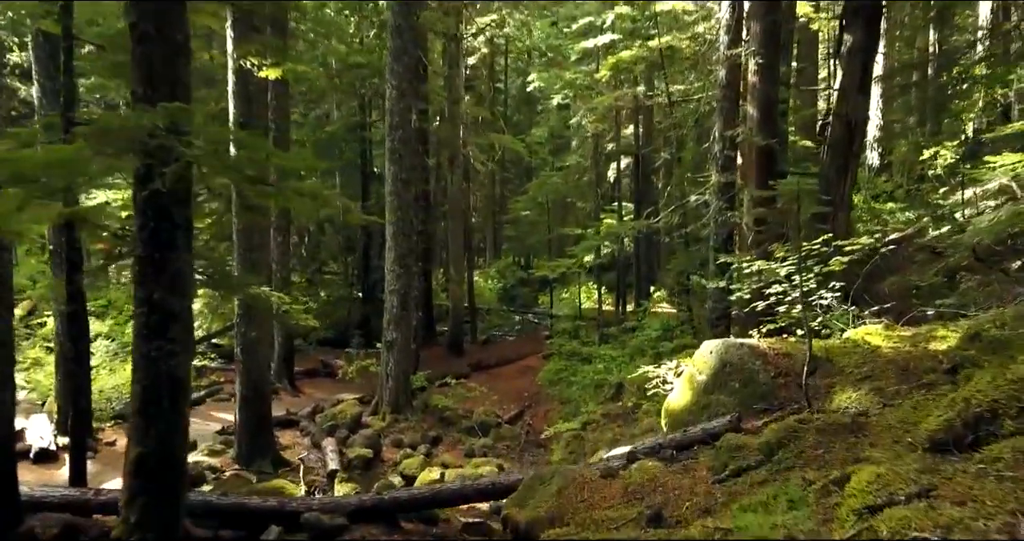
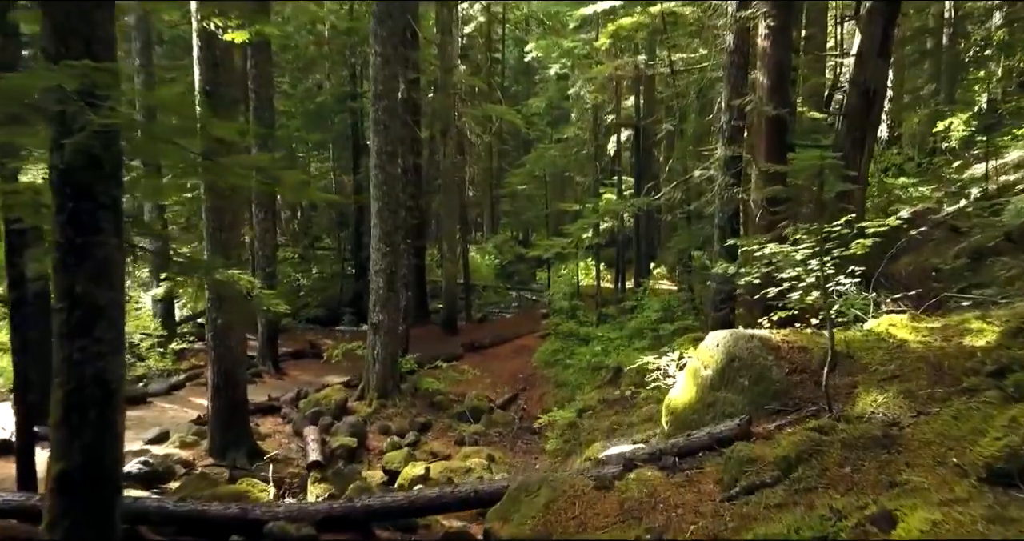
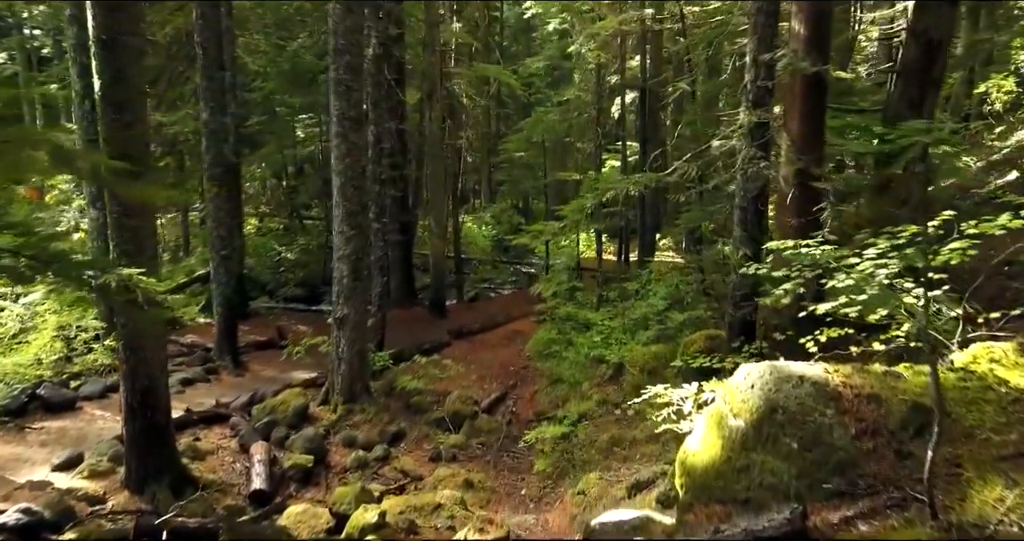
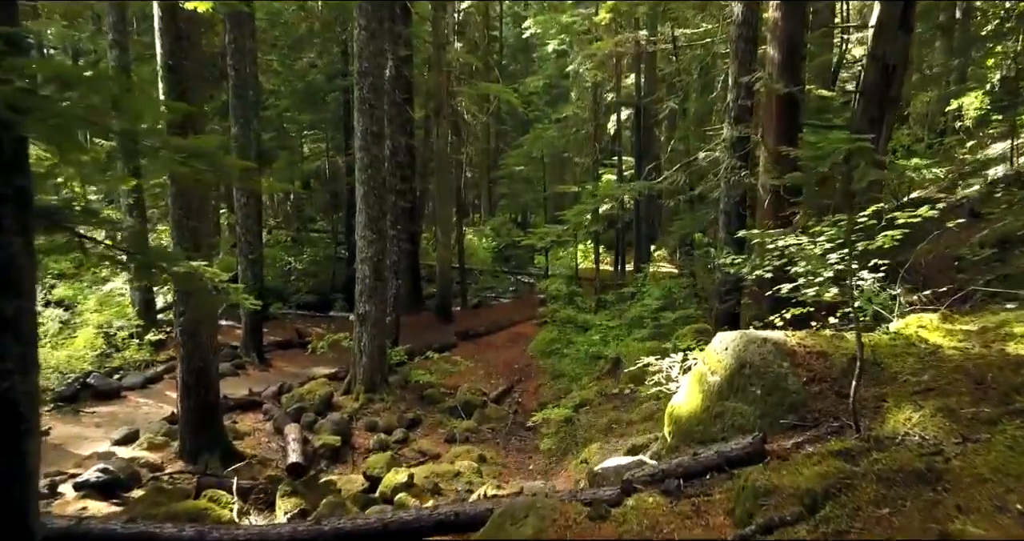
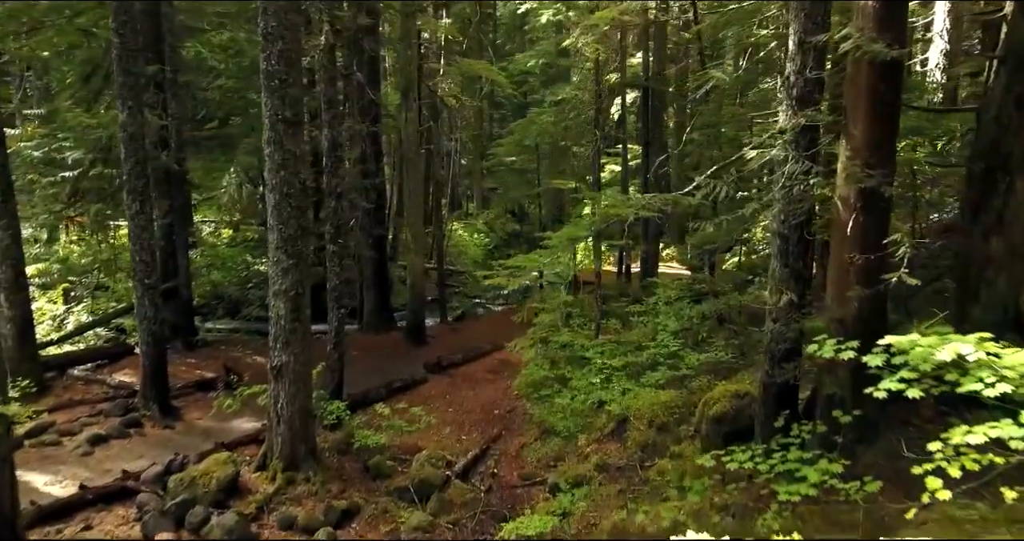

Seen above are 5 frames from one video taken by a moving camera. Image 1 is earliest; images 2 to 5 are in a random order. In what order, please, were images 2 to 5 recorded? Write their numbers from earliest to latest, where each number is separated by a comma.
2, 4, 3, 5
